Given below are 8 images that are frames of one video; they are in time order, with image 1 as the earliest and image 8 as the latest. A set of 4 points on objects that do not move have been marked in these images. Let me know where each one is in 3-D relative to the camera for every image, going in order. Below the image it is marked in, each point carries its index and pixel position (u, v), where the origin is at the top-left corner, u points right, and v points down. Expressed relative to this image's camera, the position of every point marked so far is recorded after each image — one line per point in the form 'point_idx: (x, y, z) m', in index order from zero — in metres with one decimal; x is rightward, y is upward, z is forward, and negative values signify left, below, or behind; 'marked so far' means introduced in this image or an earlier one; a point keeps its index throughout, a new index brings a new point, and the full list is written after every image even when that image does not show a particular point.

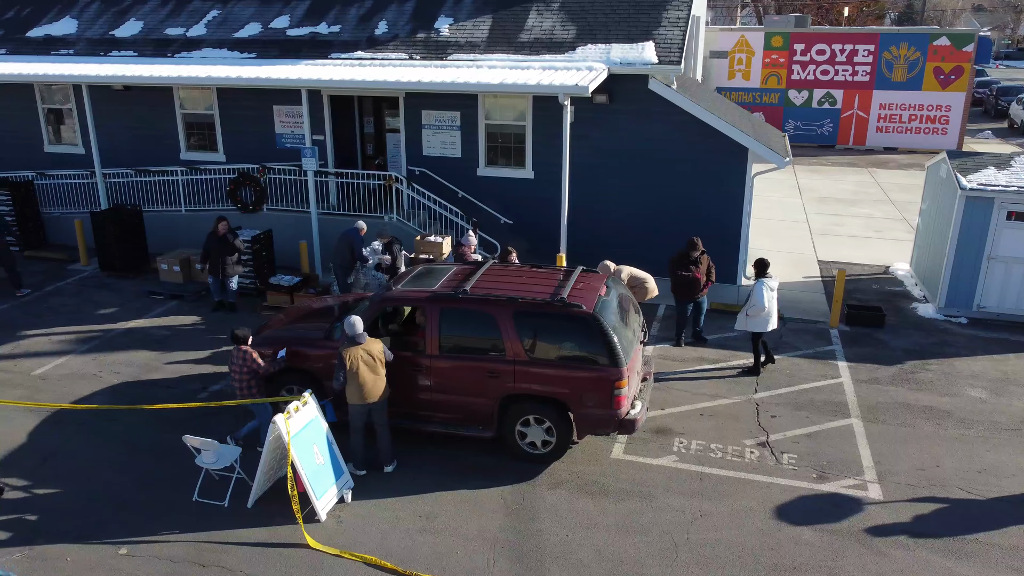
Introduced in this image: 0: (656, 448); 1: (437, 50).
0: (+1.0, -1.1, +8.3) m
1: (-0.8, +2.7, +13.4) m
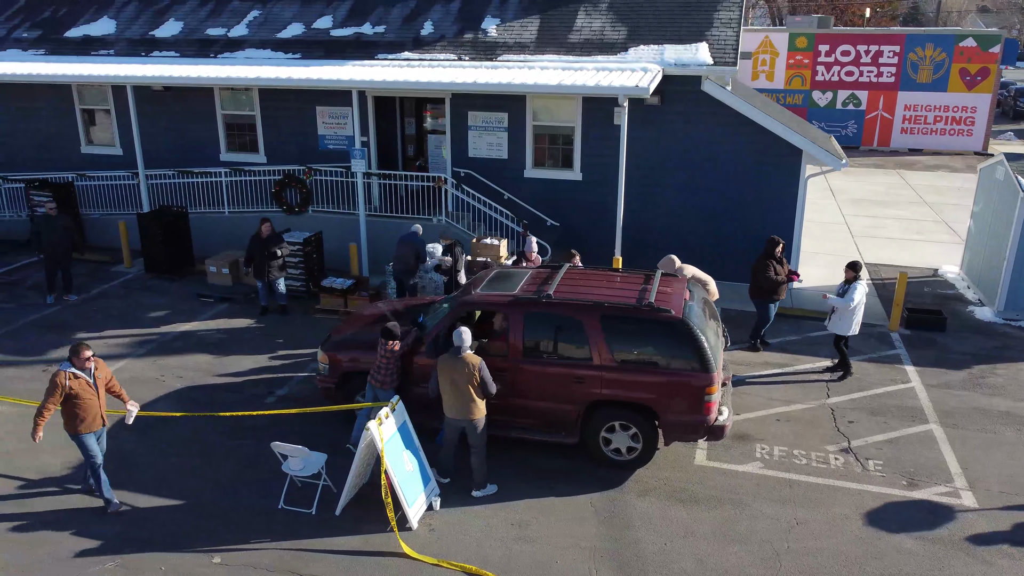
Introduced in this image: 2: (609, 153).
0: (+1.6, -1.1, +8.2) m
1: (-0.3, +2.7, +13.3) m
2: (+1.1, +1.5, +13.3) m
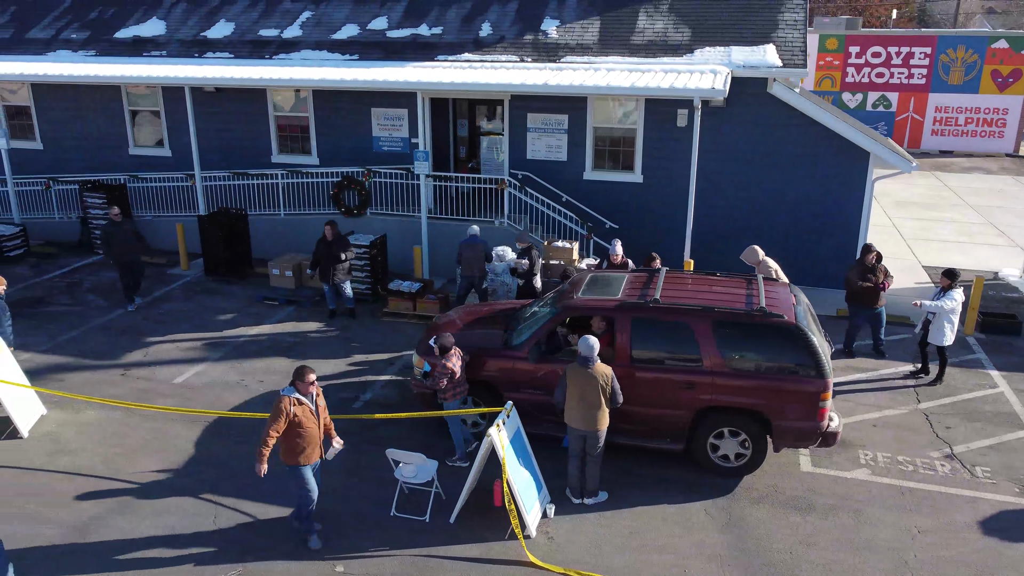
0: (+2.2, -1.2, +8.1) m
1: (+0.4, +2.6, +13.2) m
2: (+1.8, +1.5, +13.3) m
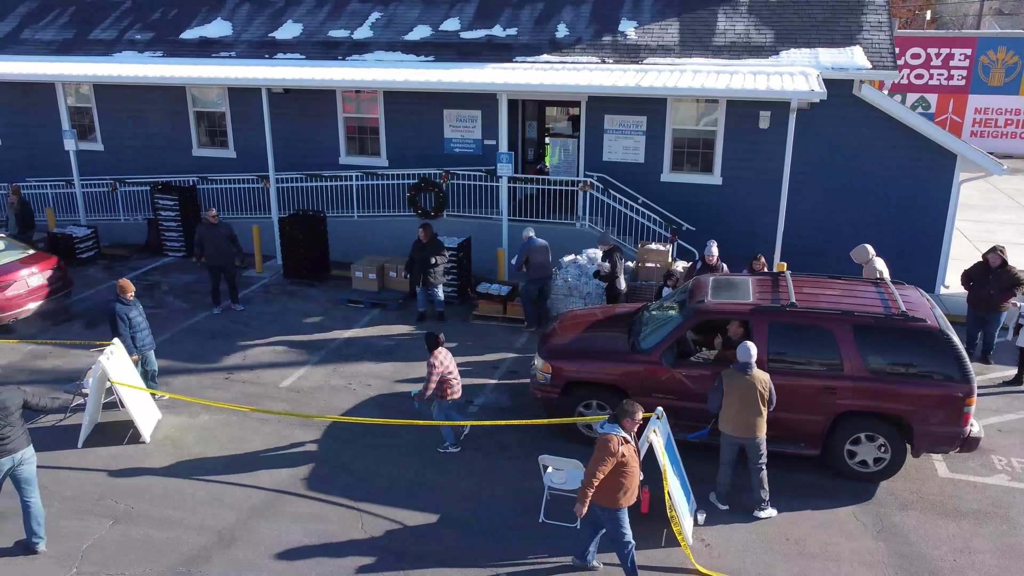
0: (+3.1, -1.2, +8.0) m
1: (+1.3, +2.6, +13.2) m
2: (+2.7, +1.4, +13.2) m
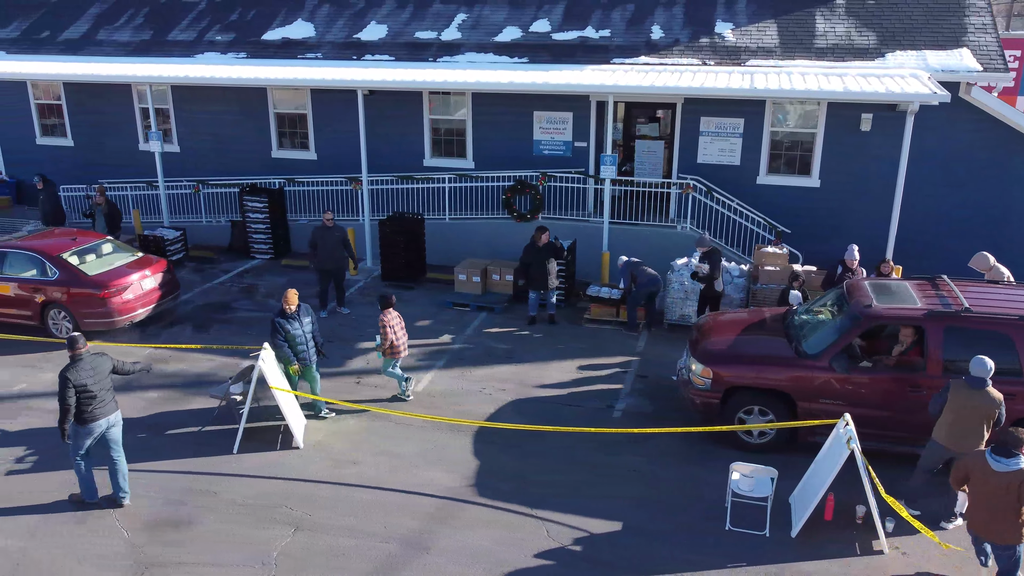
0: (+4.2, -1.2, +8.0) m
1: (+2.4, +2.6, +13.1) m
2: (+3.7, +1.4, +13.1) m
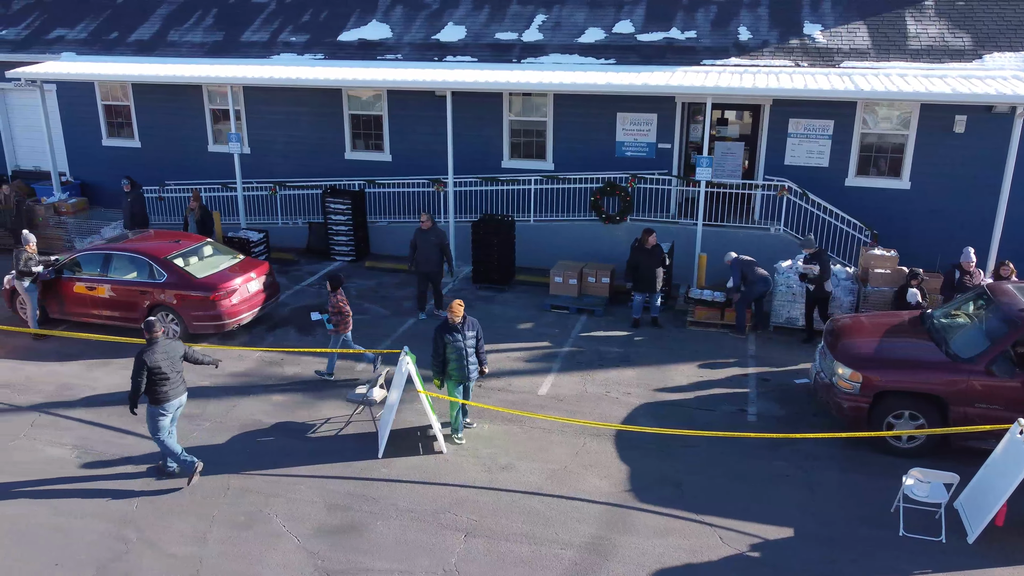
0: (+5.2, -1.3, +7.9) m
1: (+3.4, +2.5, +13.0) m
2: (+4.7, +1.4, +13.1) m
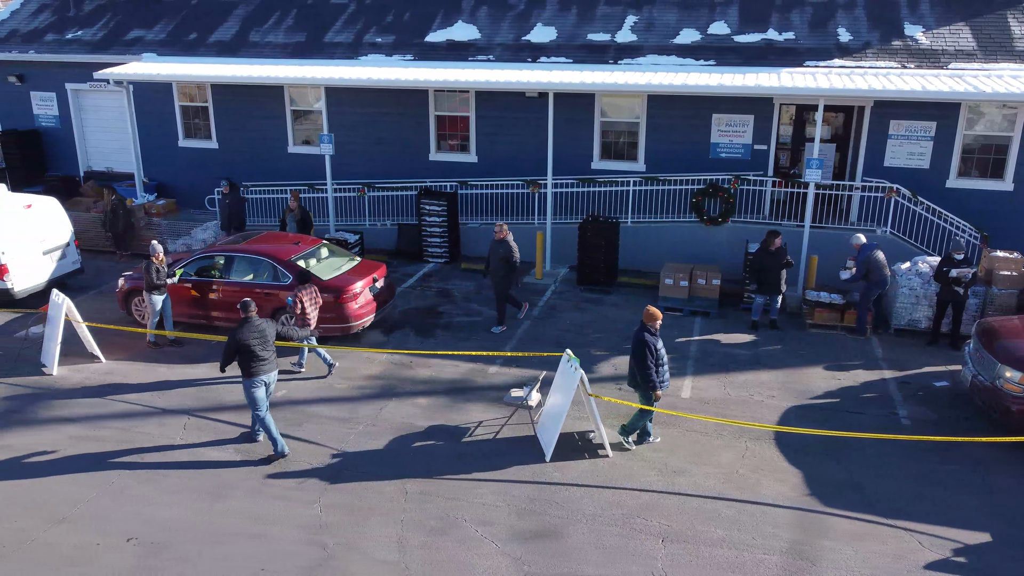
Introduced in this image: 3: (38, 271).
0: (+6.4, -1.3, +7.9) m
1: (+4.5, +2.5, +13.0) m
2: (+5.9, +1.4, +13.0) m
3: (-5.0, +0.2, +12.5) m
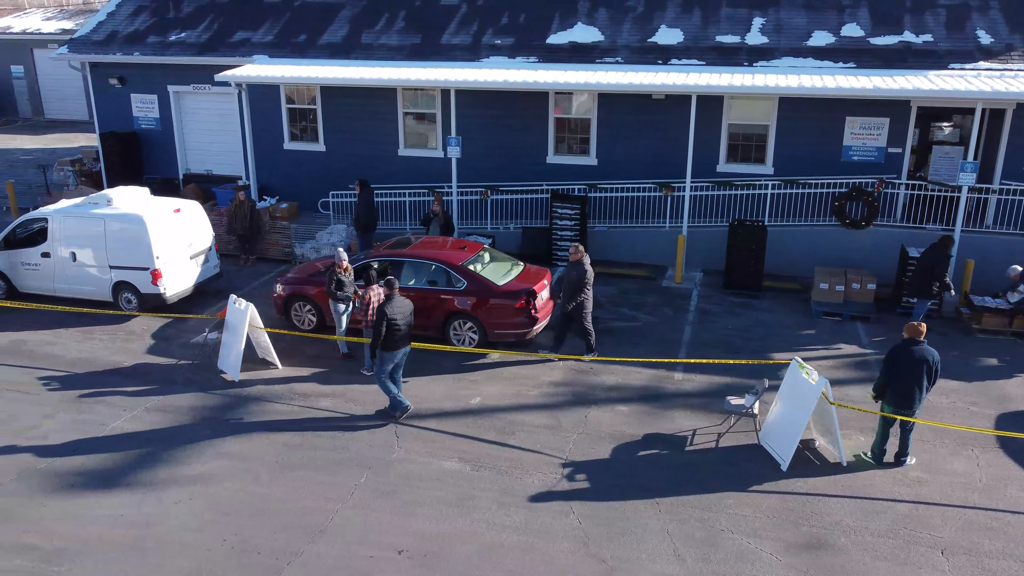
0: (+7.9, -1.3, +7.8) m
1: (+6.1, +2.5, +12.9) m
2: (+7.4, +1.3, +12.9) m
3: (-3.4, +0.1, +12.4) m
